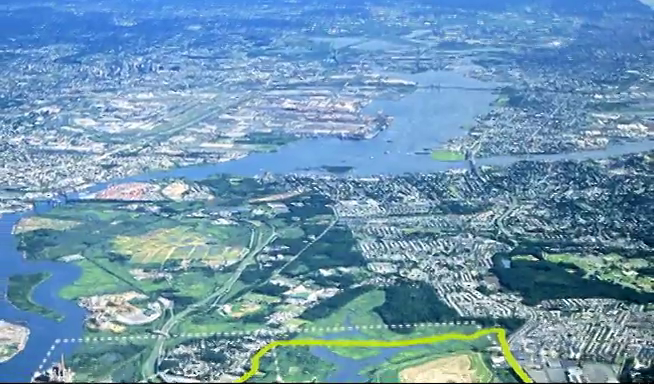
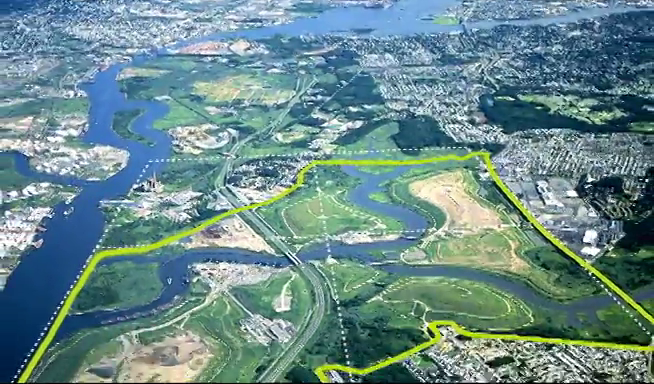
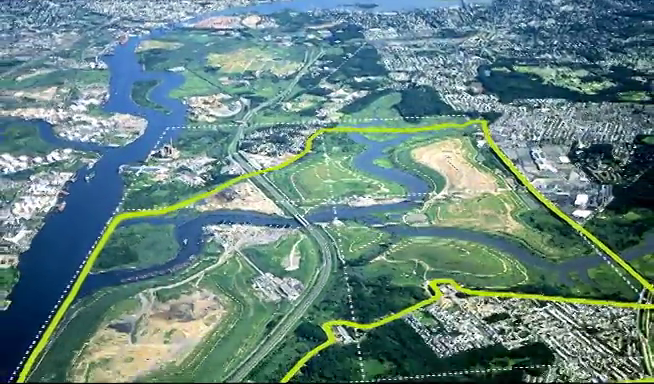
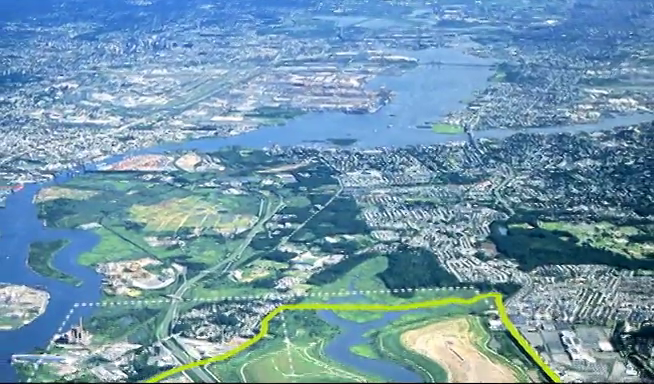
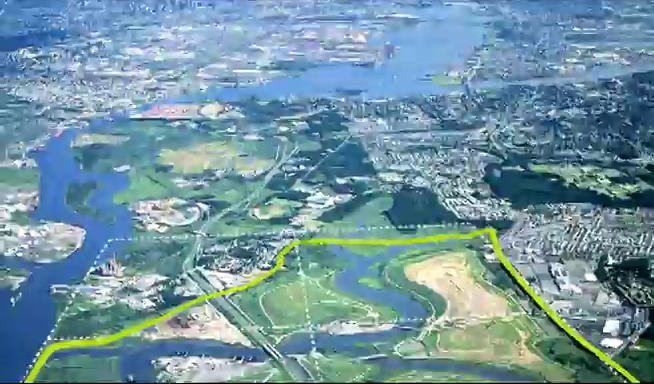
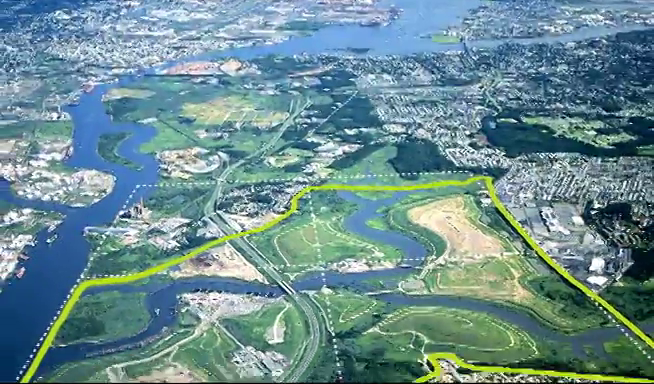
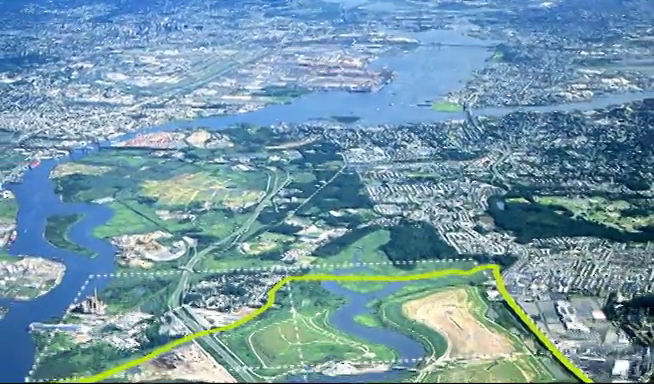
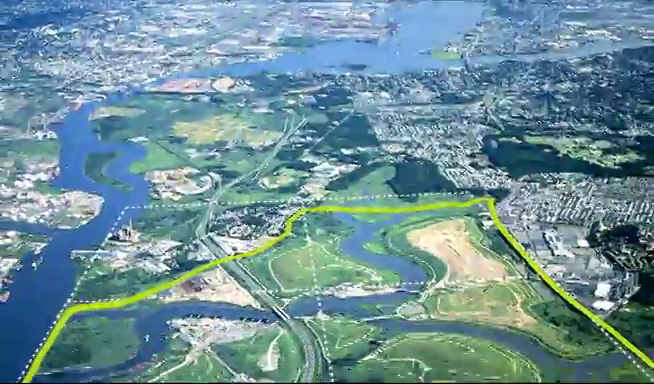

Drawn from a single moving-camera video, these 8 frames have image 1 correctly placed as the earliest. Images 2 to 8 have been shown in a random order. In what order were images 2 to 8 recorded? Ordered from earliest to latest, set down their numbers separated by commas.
4, 7, 5, 8, 6, 2, 3
